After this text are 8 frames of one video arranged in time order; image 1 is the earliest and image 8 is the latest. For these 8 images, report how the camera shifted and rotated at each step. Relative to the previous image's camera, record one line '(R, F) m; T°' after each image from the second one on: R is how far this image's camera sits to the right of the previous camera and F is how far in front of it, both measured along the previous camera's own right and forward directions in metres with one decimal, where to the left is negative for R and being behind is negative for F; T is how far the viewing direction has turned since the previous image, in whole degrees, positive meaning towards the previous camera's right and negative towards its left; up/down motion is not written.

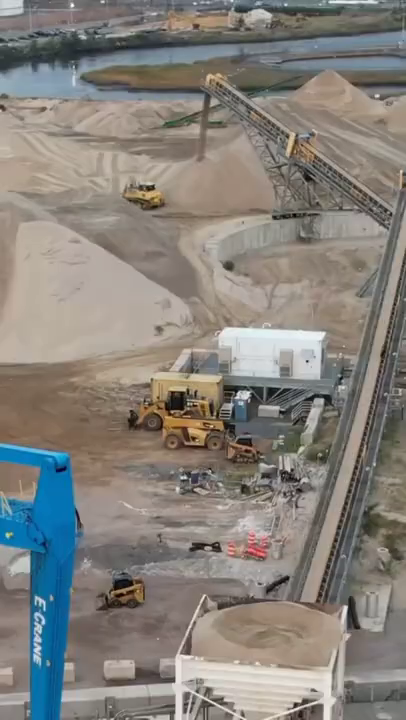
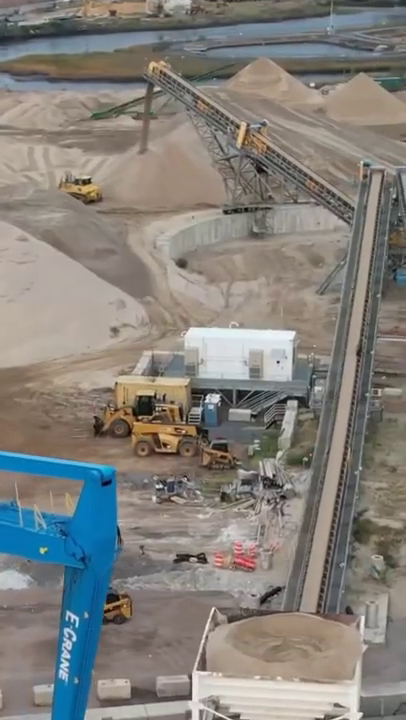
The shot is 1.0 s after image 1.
(-1.6, +1.0) m; +4°
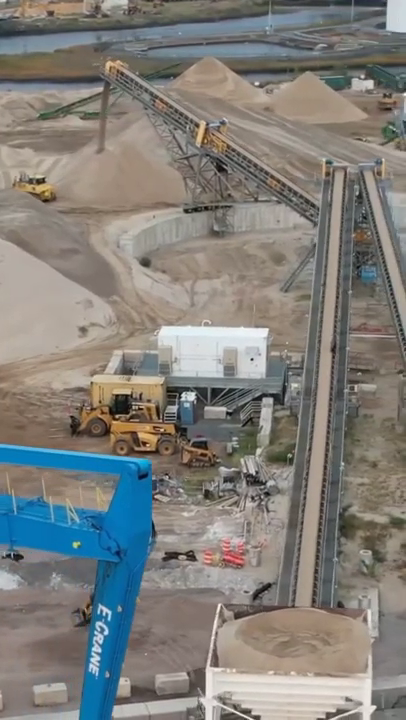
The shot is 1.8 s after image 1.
(-1.2, 0.0) m; +3°
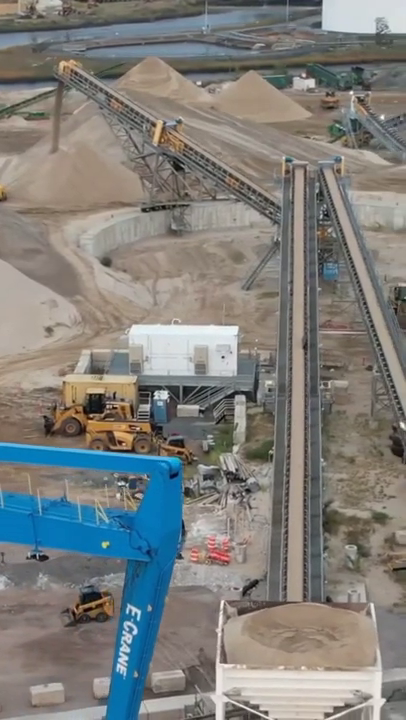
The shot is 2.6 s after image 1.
(-1.2, 0.0) m; +3°
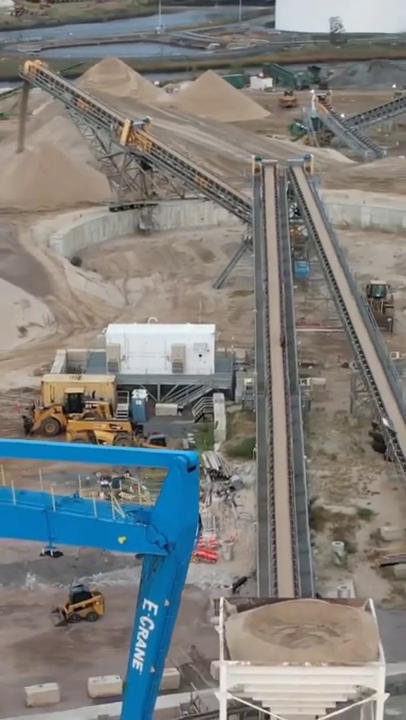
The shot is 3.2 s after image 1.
(-0.8, 0.0) m; +2°
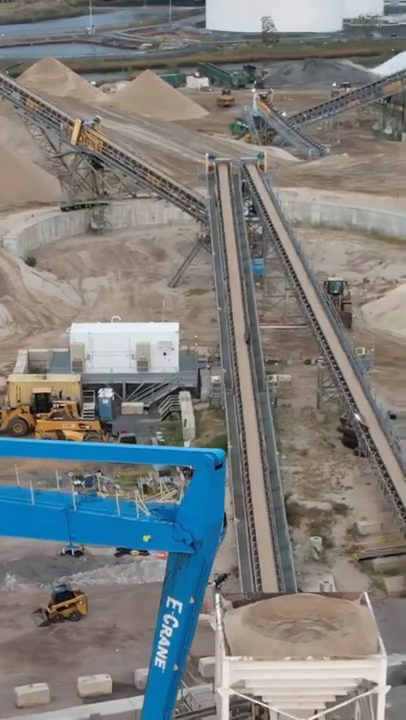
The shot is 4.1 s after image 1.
(-1.1, +0.1) m; +3°
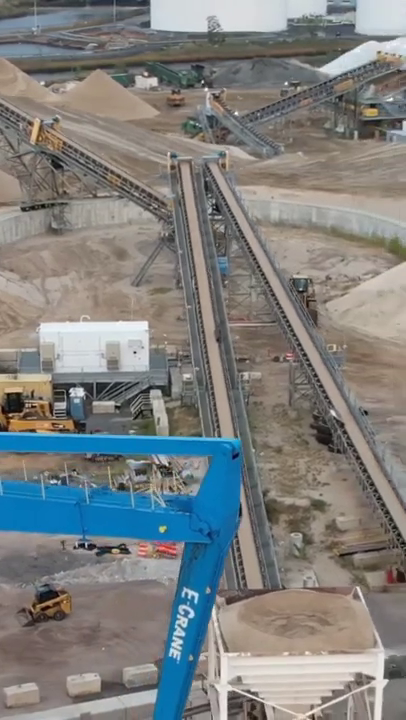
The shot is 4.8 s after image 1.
(-0.8, 0.0) m; +2°
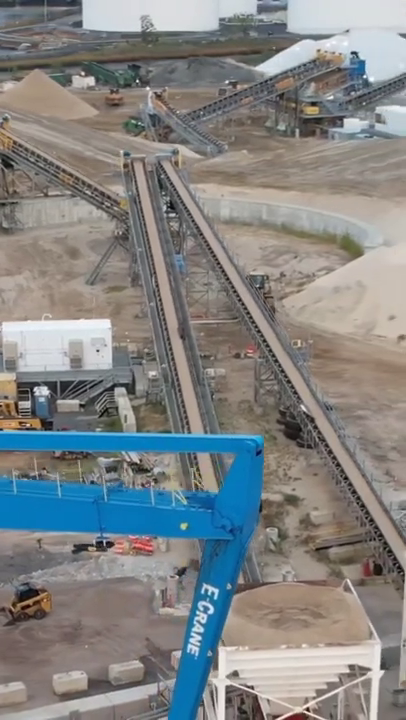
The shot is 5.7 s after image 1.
(-1.0, +0.1) m; +3°
